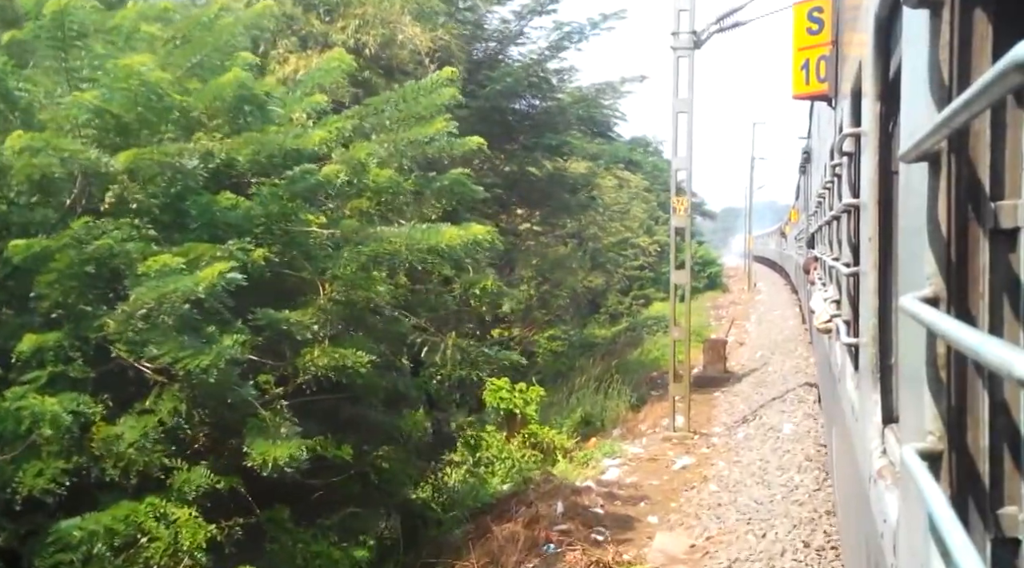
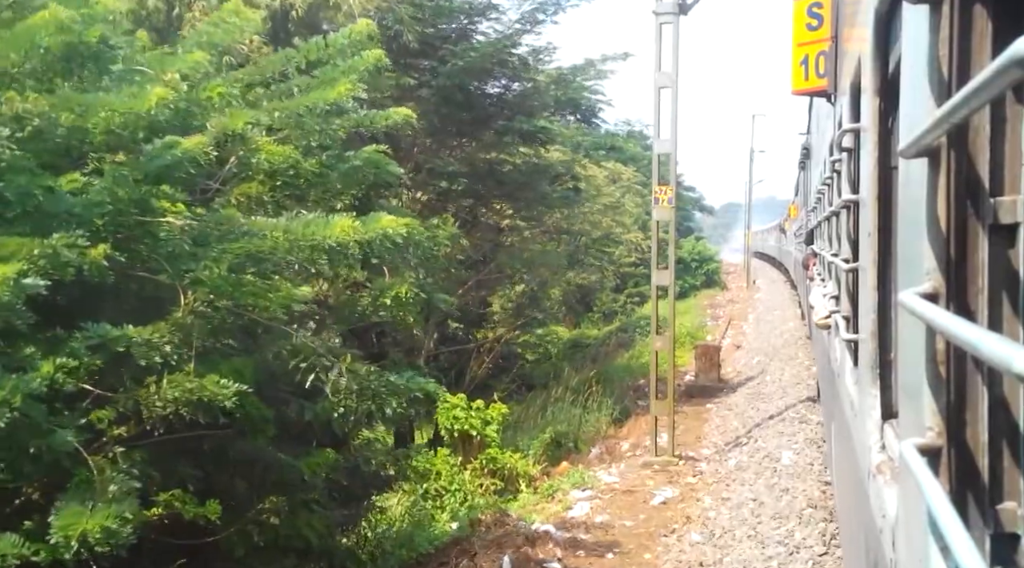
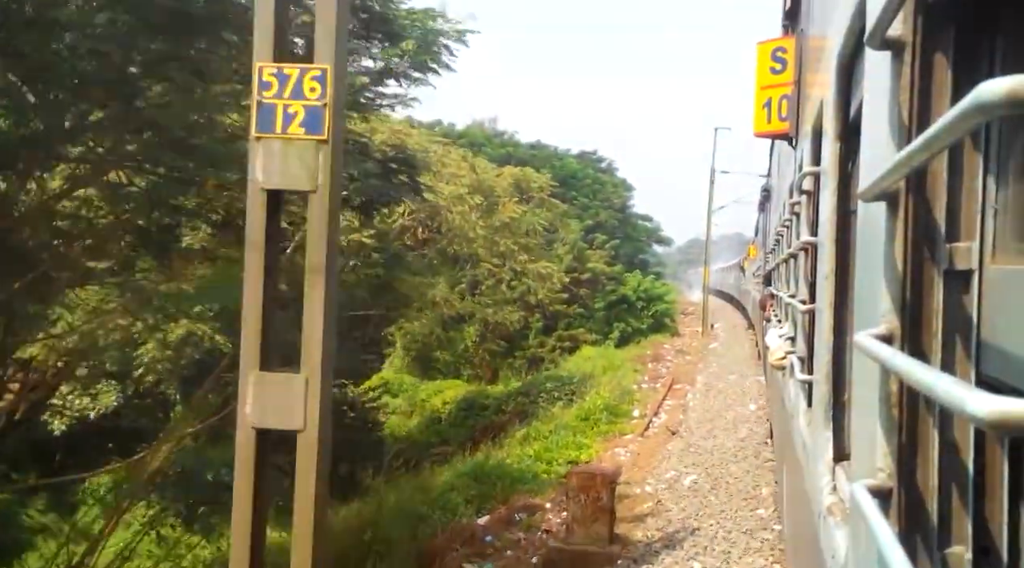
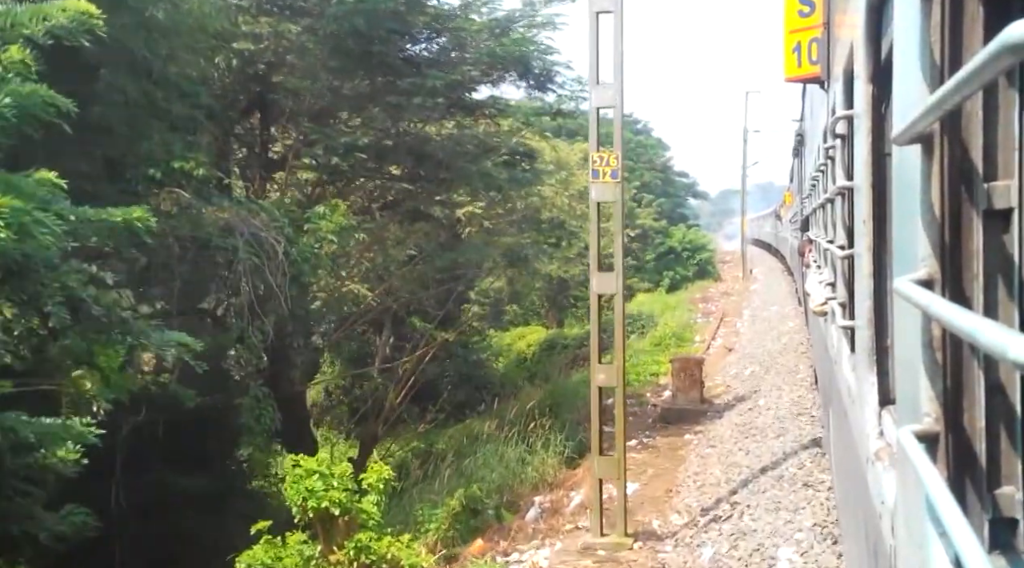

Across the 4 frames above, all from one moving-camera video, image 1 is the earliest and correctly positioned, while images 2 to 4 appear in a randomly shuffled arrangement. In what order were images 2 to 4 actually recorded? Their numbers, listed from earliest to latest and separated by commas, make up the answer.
2, 4, 3
